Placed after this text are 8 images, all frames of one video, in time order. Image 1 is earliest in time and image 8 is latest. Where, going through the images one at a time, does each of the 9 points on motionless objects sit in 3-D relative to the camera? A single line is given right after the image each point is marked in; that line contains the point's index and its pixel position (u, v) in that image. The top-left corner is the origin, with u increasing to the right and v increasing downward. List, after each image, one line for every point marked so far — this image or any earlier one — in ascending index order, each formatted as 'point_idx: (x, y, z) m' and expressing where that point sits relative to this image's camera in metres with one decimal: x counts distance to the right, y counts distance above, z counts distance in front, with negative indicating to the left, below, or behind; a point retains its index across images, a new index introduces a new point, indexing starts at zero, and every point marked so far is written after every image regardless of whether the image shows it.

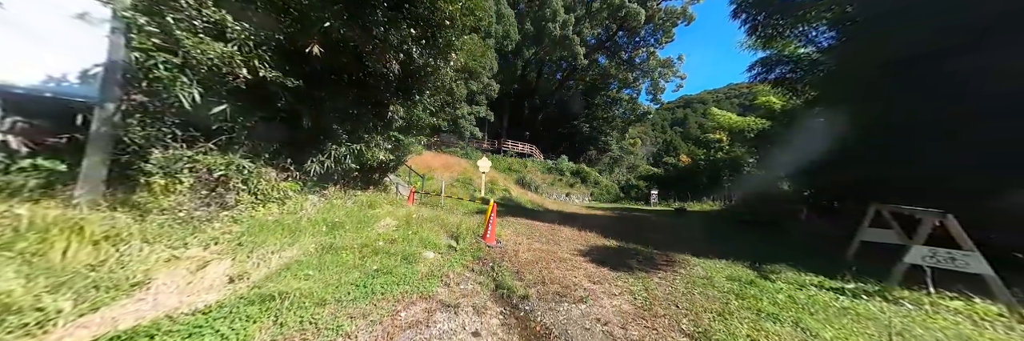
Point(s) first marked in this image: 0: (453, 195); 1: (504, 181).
0: (-2.0, -0.8, +8.0) m
1: (-0.4, -0.7, +15.8) m
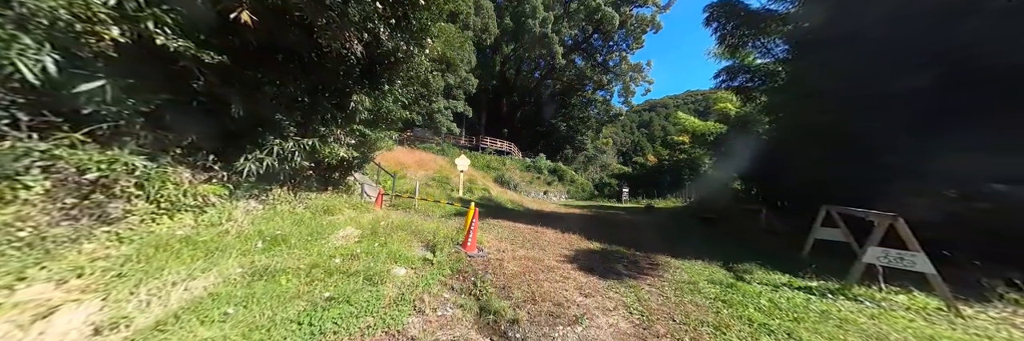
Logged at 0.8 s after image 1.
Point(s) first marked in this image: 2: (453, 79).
0: (-2.6, -0.7, +7.4) m
1: (-1.7, -0.5, +15.3) m
2: (-4.6, +6.9, +18.4) m
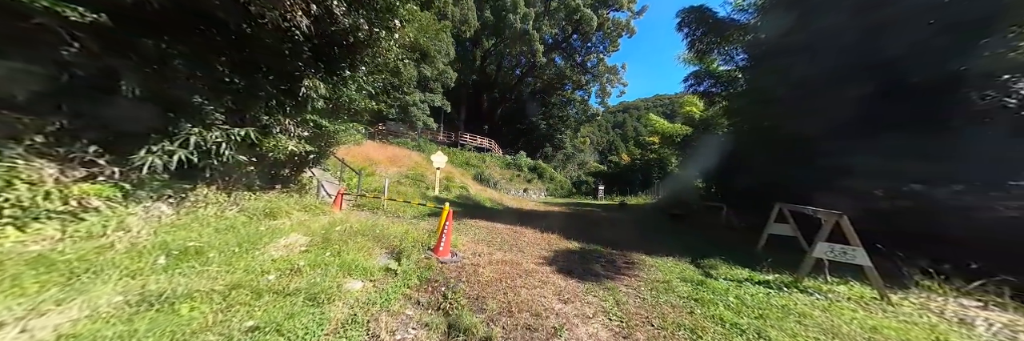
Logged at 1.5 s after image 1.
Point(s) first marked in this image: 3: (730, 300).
0: (-3.2, -0.6, +6.9) m
1: (-3.1, -0.3, +14.9) m
2: (-6.1, +7.2, +17.6) m
3: (+3.3, -2.0, +3.7) m
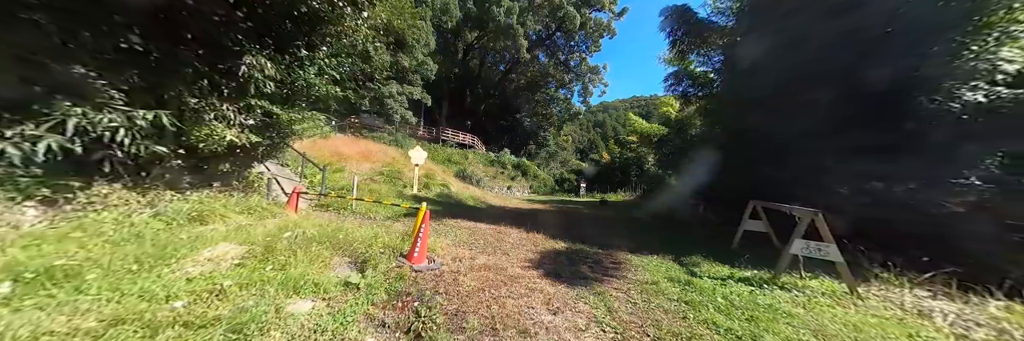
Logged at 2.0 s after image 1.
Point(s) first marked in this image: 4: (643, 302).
0: (-3.7, -0.5, +6.4) m
1: (-4.1, -0.2, +14.3) m
2: (-7.2, +7.4, +16.7) m
3: (+3.1, -1.9, +3.6) m
4: (+1.7, -1.7, +3.2) m
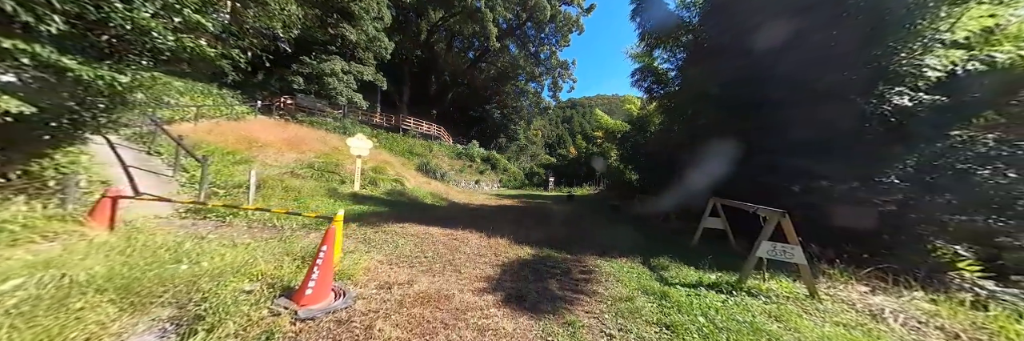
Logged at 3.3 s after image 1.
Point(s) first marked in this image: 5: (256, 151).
0: (-4.6, -0.4, +5.1) m
1: (-6.0, +0.2, +12.9) m
2: (-9.3, +7.9, +14.7) m
3: (+2.4, -1.9, +3.3) m
4: (+1.1, -1.7, +2.7) m
5: (-7.9, +0.6, +7.5) m
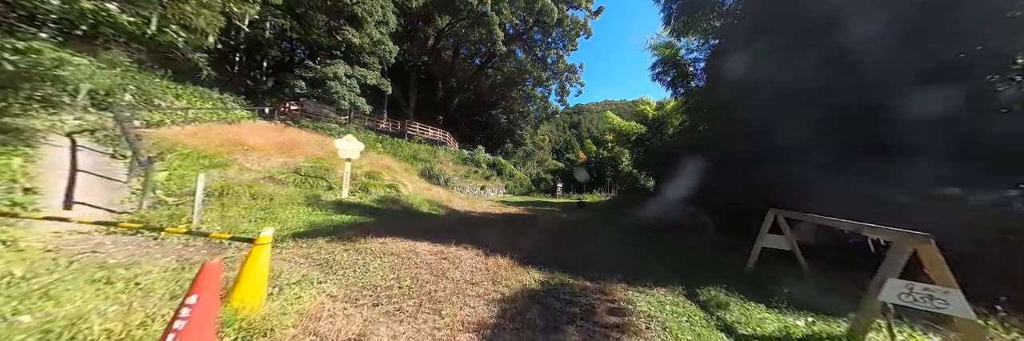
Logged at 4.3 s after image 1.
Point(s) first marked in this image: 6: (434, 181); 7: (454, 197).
0: (-4.5, -0.4, +4.5) m
1: (-5.7, 0.0, +12.3) m
2: (-8.9, +7.6, +14.4) m
3: (+2.5, -1.9, +2.4) m
4: (+1.1, -1.7, +1.8) m
5: (-7.7, +0.5, +7.0) m
6: (-4.8, -0.6, +14.8) m
7: (-2.8, -1.2, +11.4) m
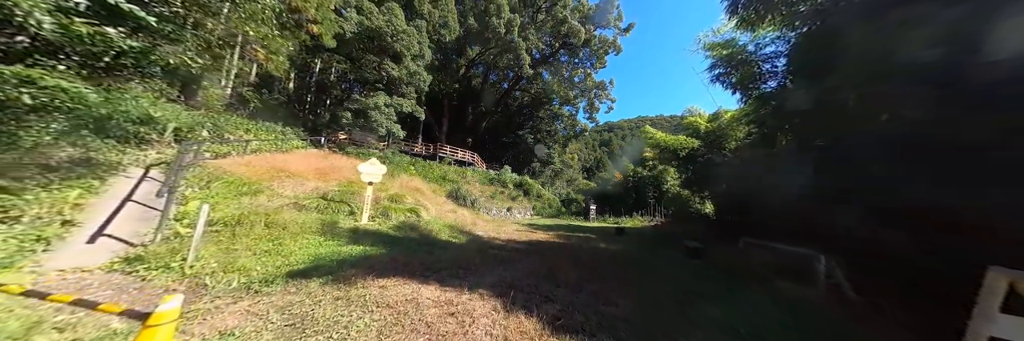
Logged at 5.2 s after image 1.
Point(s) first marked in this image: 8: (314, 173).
0: (-4.0, -0.9, +4.3) m
1: (-4.2, -1.2, +12.2) m
2: (-7.3, +6.1, +15.3) m
3: (+2.6, -2.1, +1.2) m
4: (+1.3, -1.8, +0.9) m
5: (-6.9, -0.3, +7.3) m
6: (-3.0, -2.0, +14.5) m
7: (-1.5, -2.2, +10.9) m
8: (-7.2, 0.0, +9.1) m
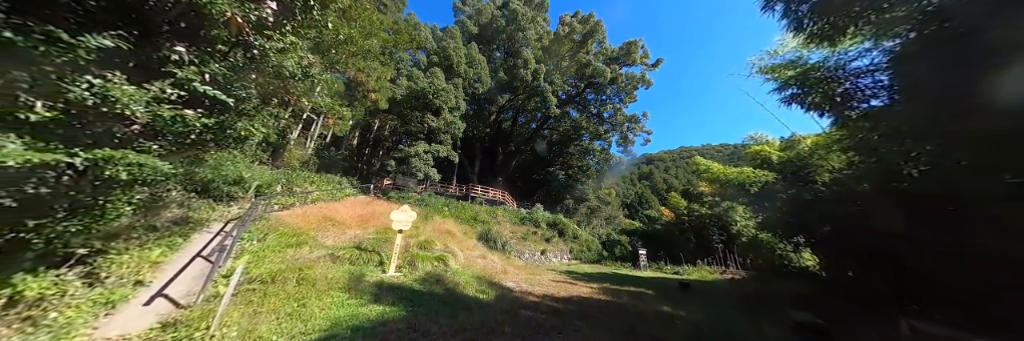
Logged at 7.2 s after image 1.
0: (-3.4, -1.9, +4.2) m
1: (-2.4, -3.3, +12.0) m
2: (-5.2, +3.2, +16.6) m
3: (+2.7, -2.2, +0.1) m
4: (+1.3, -2.0, 0.0) m
5: (-5.9, -1.9, +7.7) m
6: (-0.9, -4.4, +14.0) m
7: (+0.1, -4.0, +10.1) m
8: (-5.9, -1.9, +9.6) m
